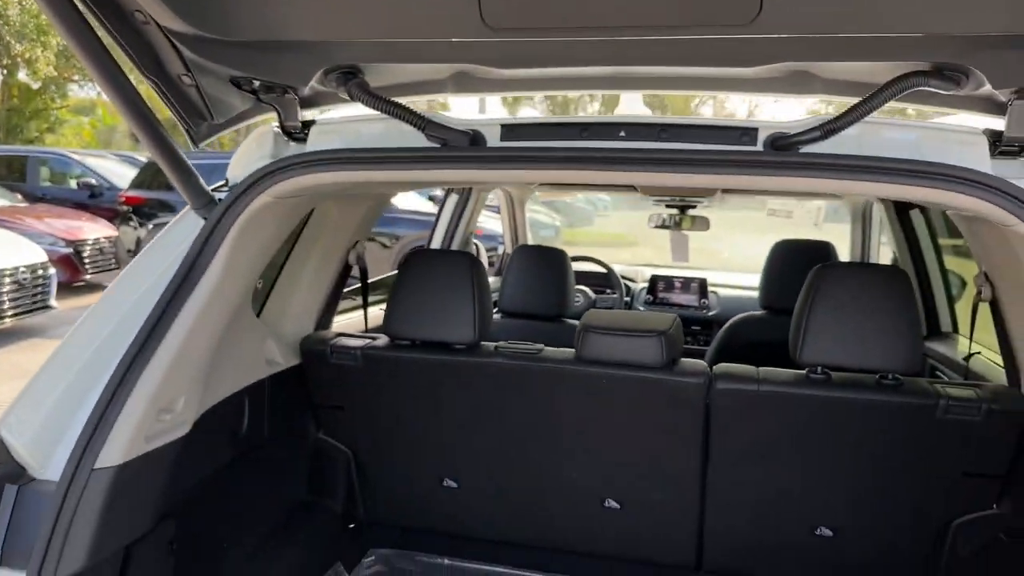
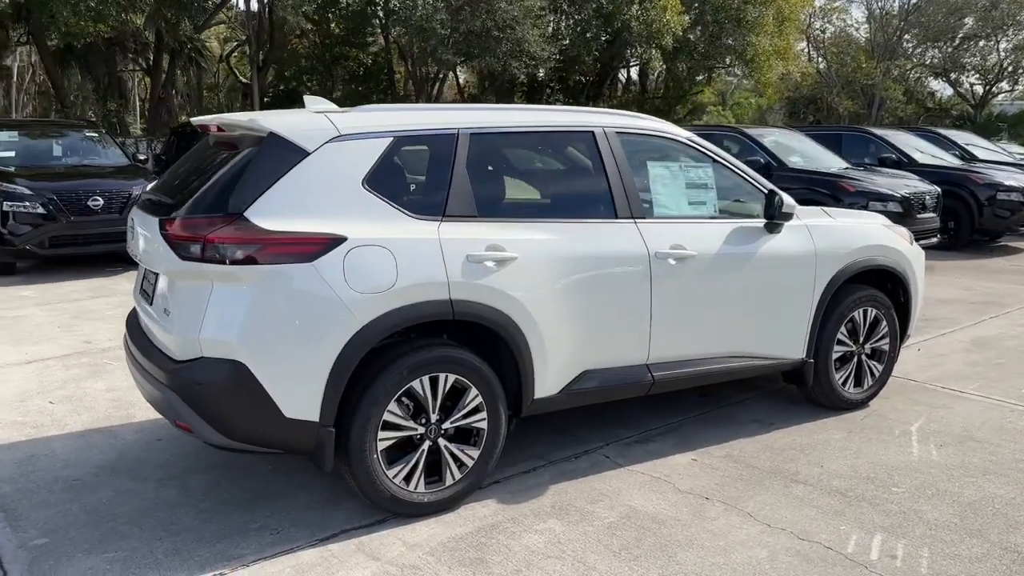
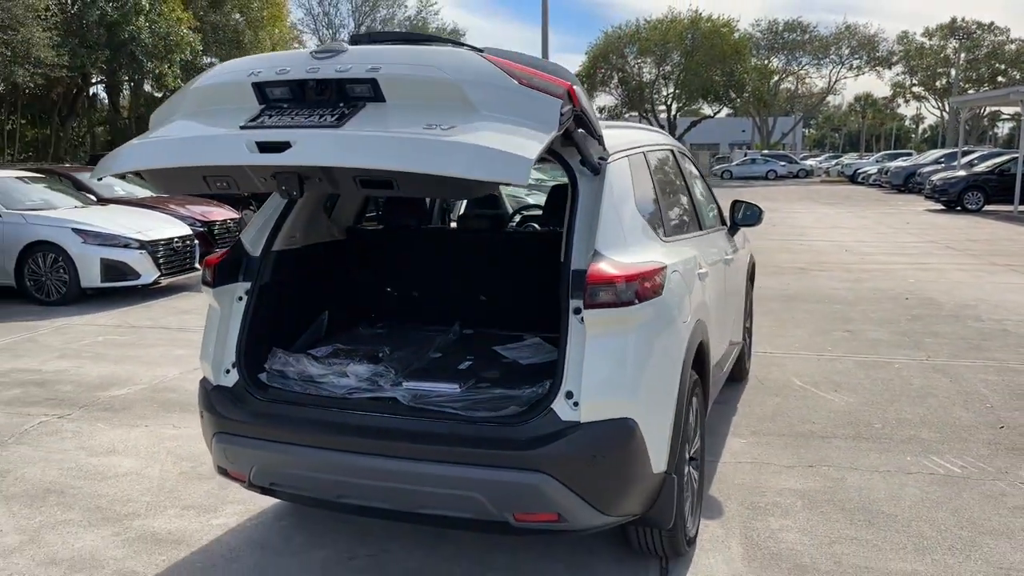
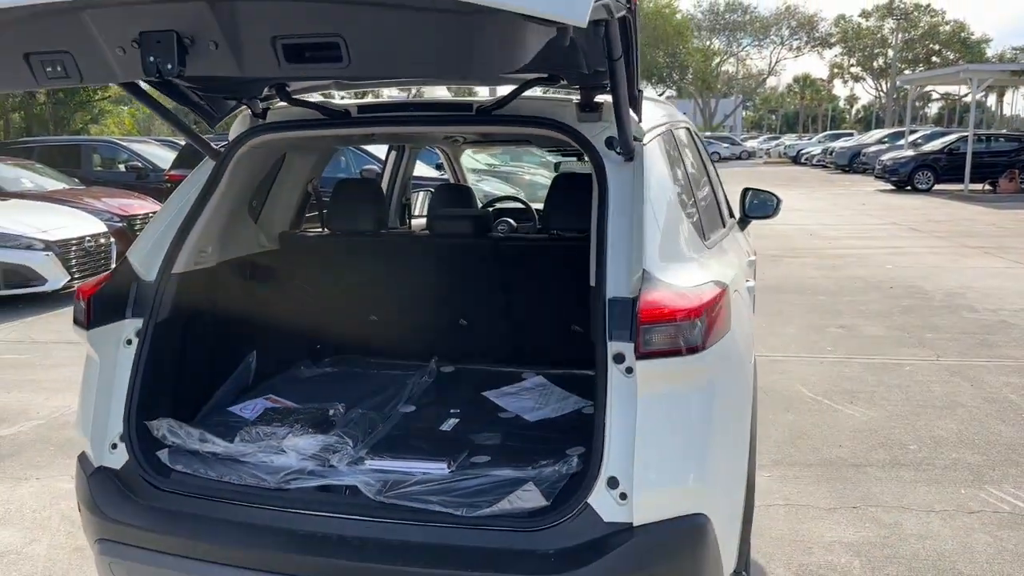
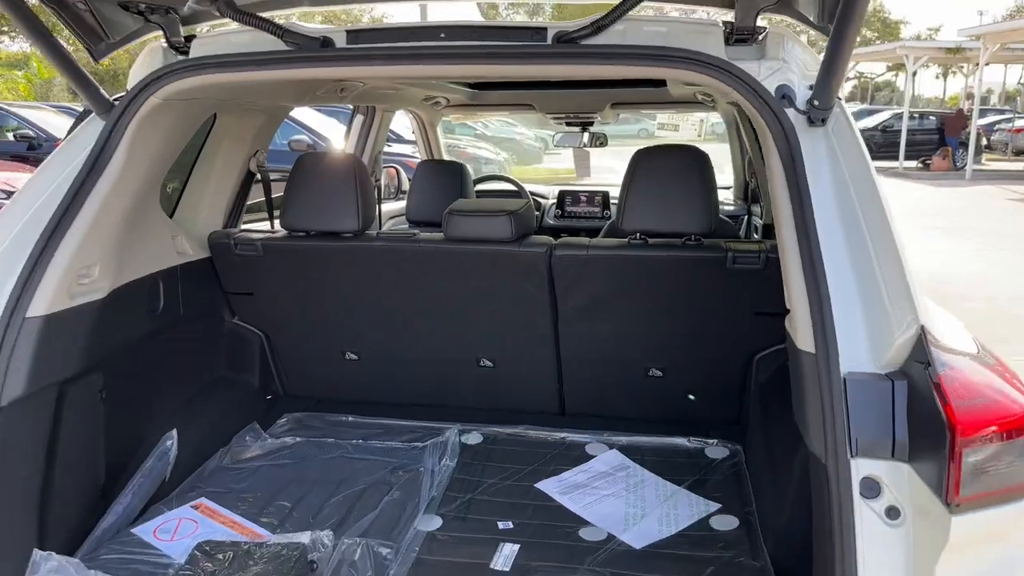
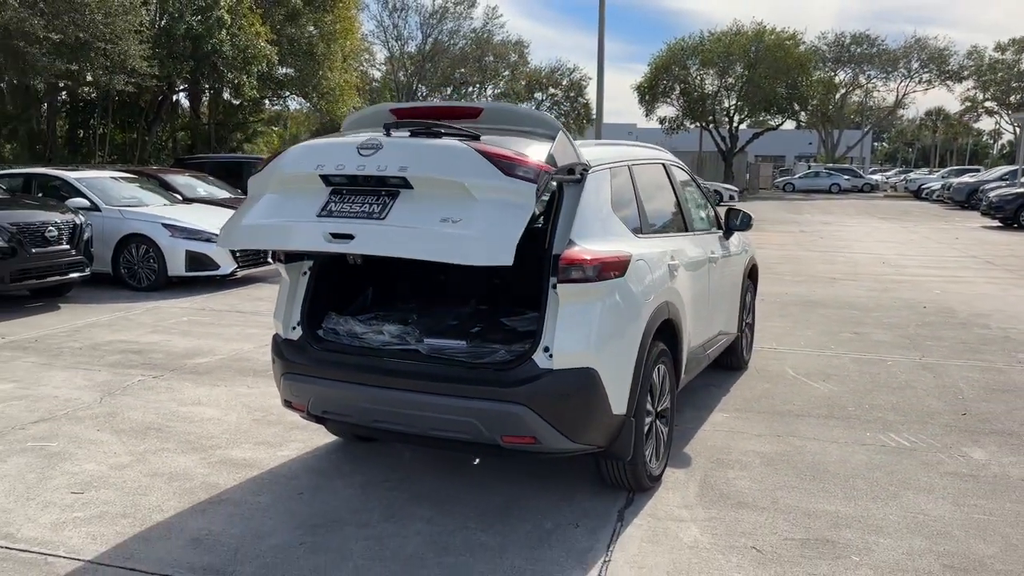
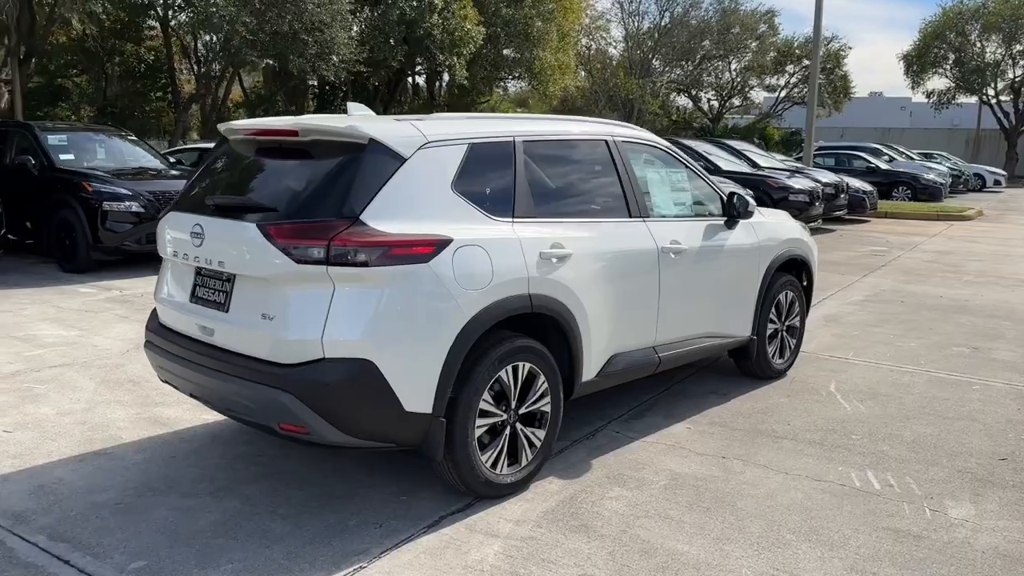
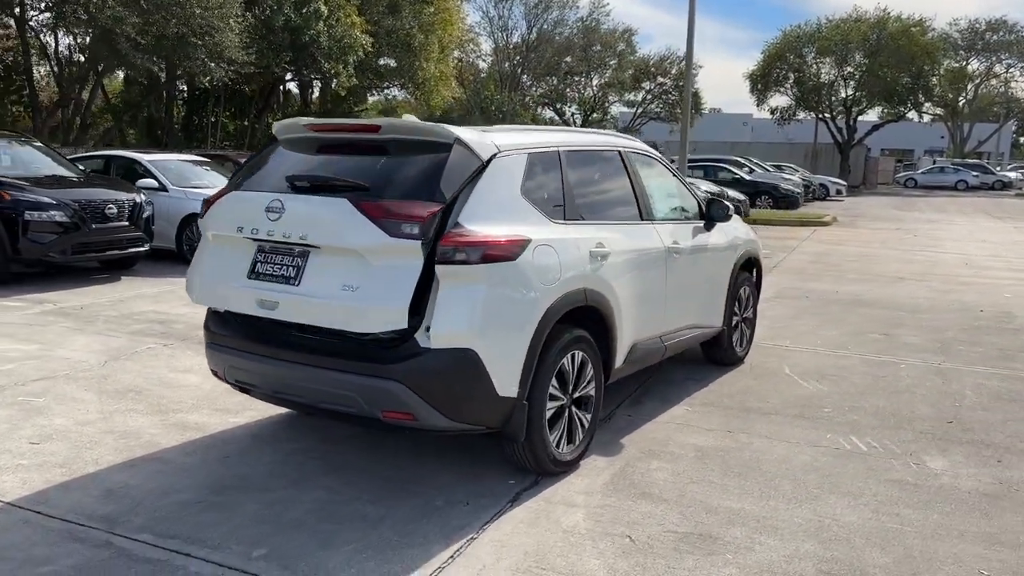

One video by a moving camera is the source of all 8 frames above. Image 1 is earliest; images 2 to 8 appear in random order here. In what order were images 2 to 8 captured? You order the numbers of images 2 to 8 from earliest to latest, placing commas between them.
5, 4, 3, 6, 8, 7, 2
